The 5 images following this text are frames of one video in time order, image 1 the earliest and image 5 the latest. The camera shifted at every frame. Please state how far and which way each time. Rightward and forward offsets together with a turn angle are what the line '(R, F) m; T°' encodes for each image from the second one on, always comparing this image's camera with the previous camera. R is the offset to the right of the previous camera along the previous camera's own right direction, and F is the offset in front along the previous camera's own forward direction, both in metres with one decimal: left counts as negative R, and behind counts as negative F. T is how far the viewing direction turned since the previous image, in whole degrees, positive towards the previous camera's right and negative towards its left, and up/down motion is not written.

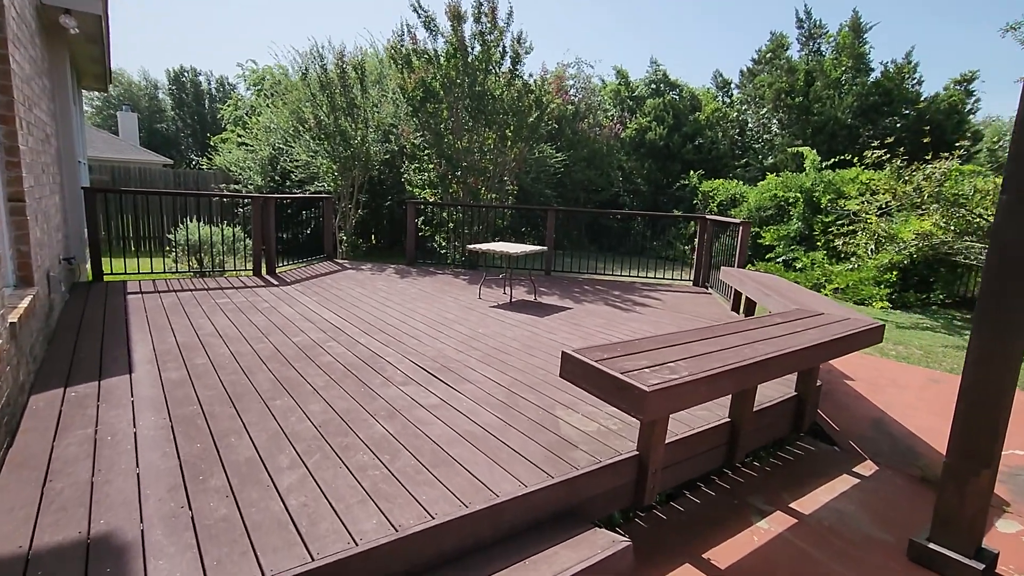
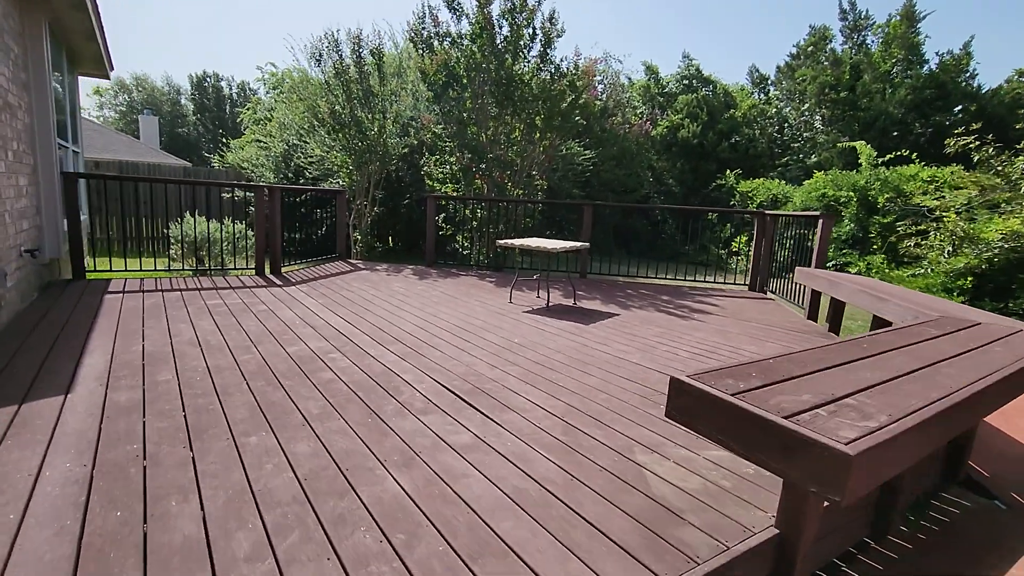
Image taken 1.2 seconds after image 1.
(-0.2, +0.7) m; -2°
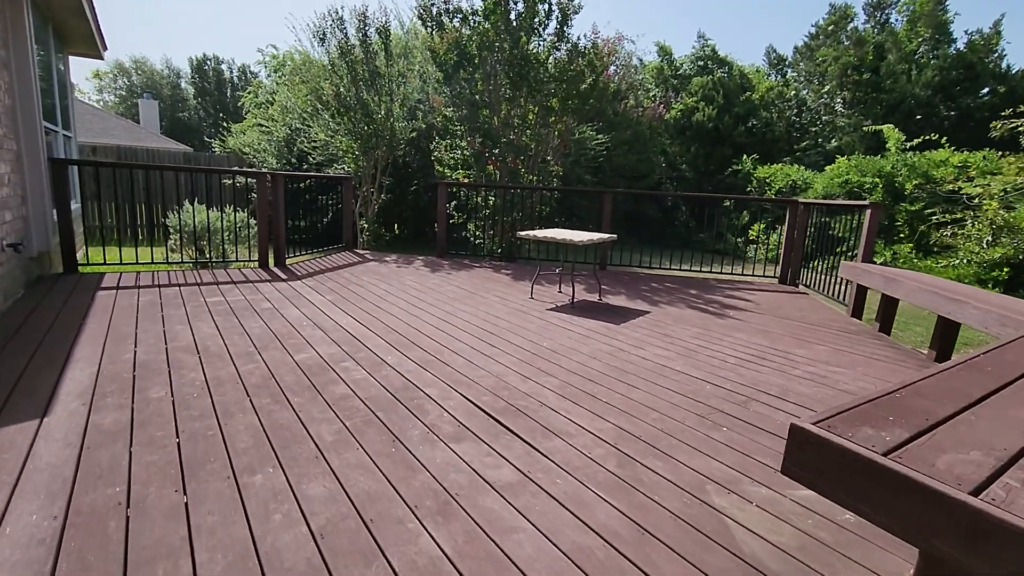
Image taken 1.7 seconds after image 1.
(-0.1, +0.3) m; 0°
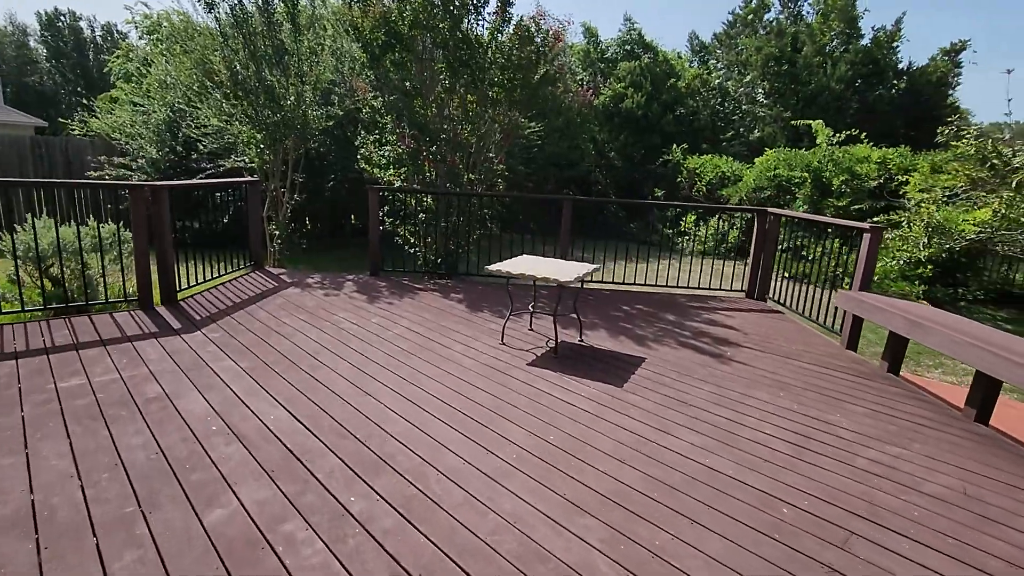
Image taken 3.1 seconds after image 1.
(-0.3, +0.7) m; +9°
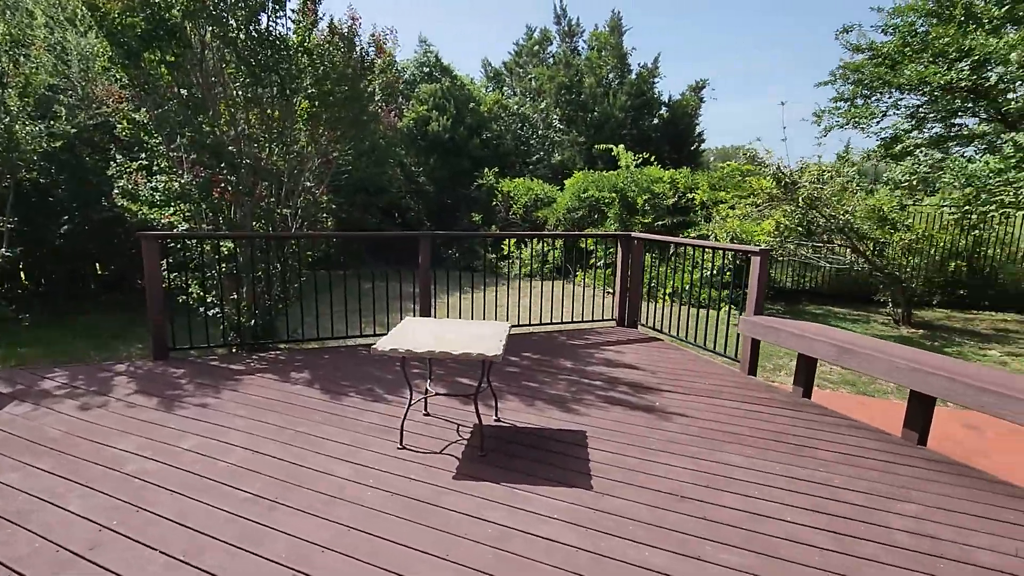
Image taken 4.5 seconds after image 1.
(-0.4, +0.9) m; +22°
